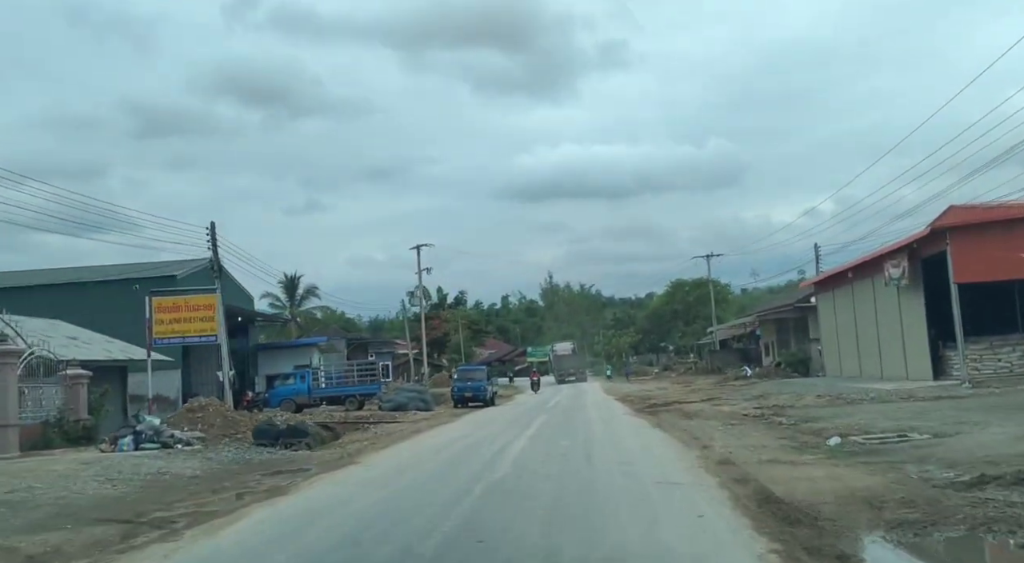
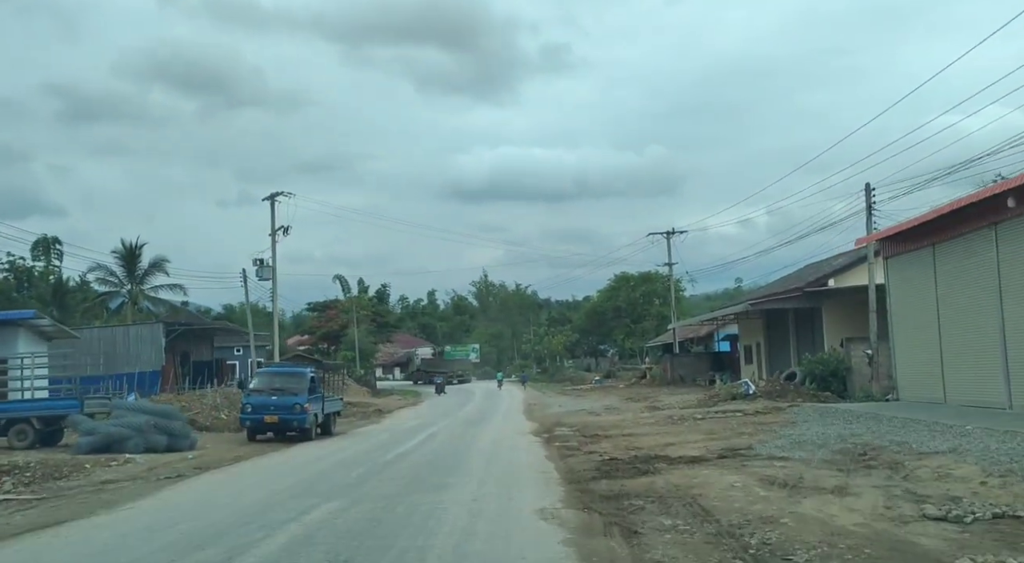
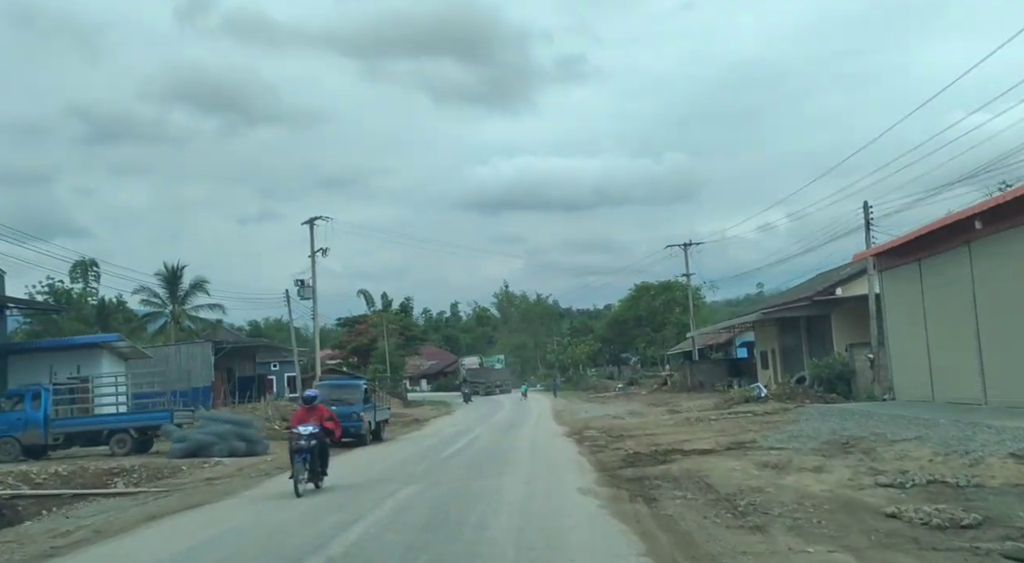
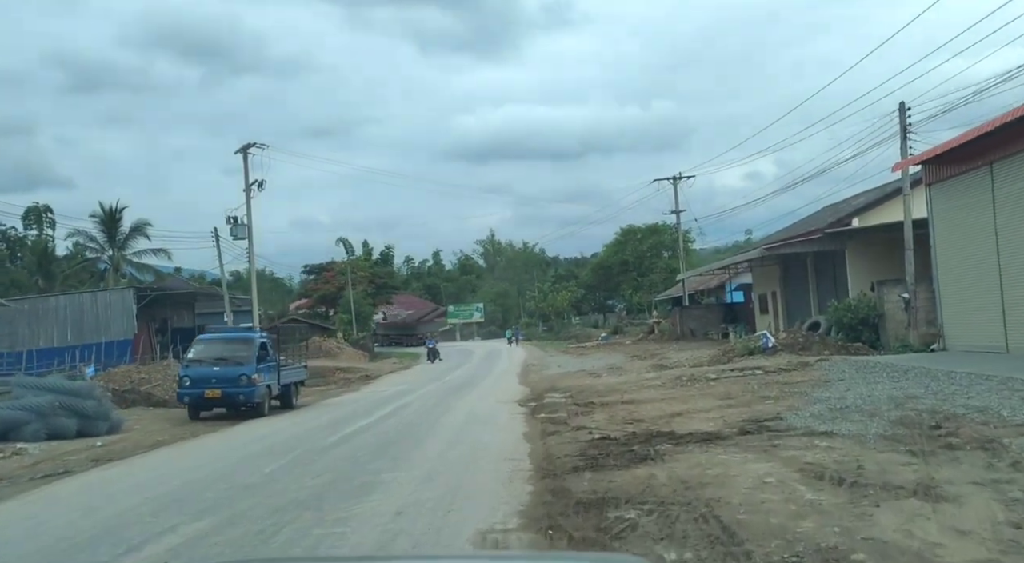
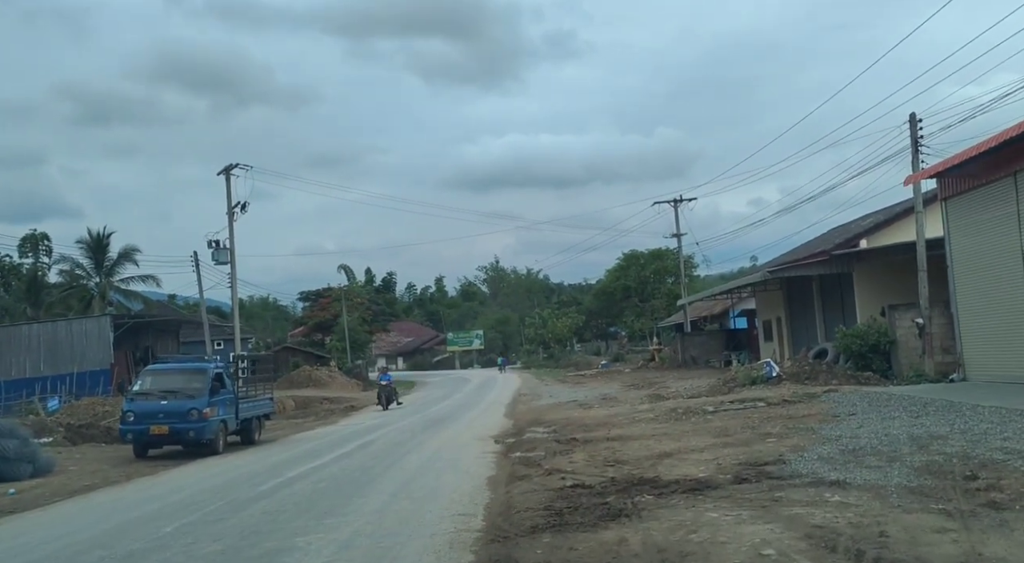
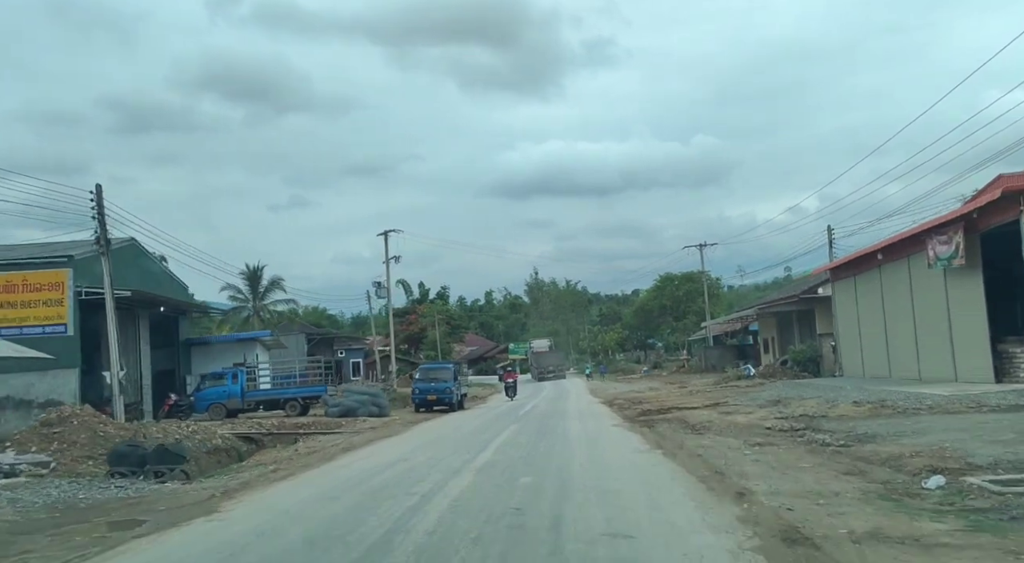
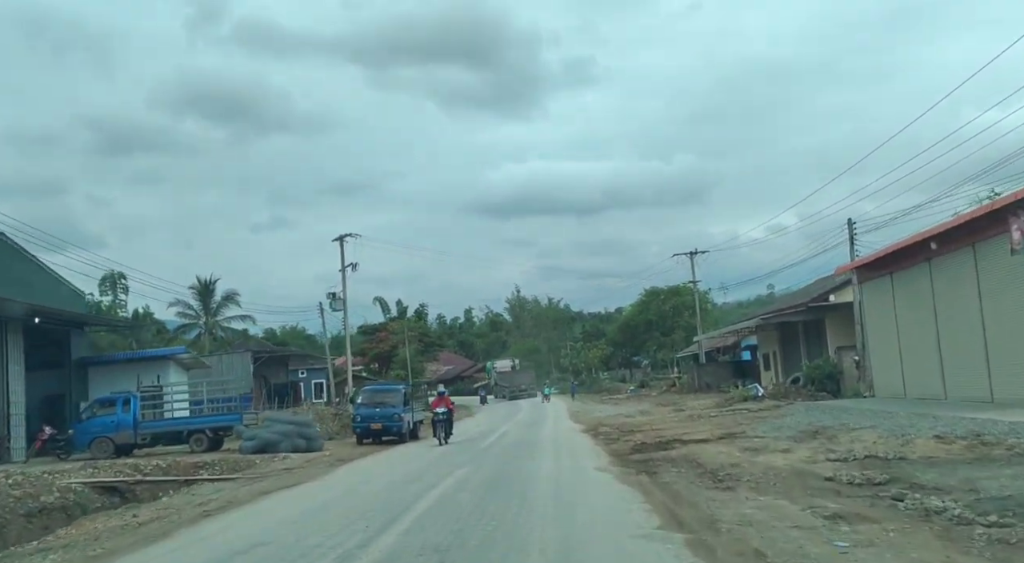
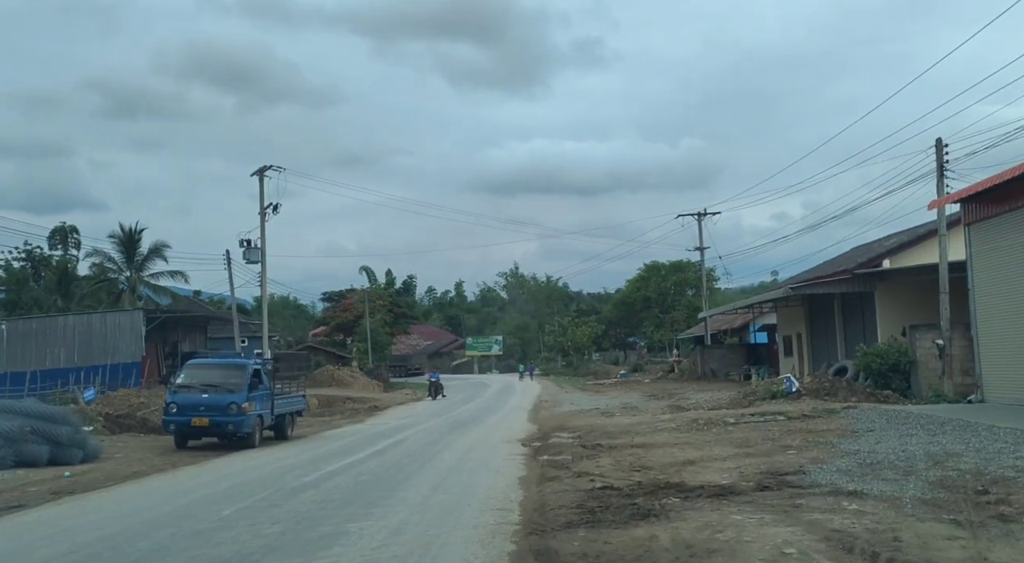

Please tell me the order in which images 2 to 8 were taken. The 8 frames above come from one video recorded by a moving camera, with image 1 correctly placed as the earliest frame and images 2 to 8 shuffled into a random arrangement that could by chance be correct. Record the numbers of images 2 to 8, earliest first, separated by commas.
6, 7, 3, 2, 4, 8, 5
